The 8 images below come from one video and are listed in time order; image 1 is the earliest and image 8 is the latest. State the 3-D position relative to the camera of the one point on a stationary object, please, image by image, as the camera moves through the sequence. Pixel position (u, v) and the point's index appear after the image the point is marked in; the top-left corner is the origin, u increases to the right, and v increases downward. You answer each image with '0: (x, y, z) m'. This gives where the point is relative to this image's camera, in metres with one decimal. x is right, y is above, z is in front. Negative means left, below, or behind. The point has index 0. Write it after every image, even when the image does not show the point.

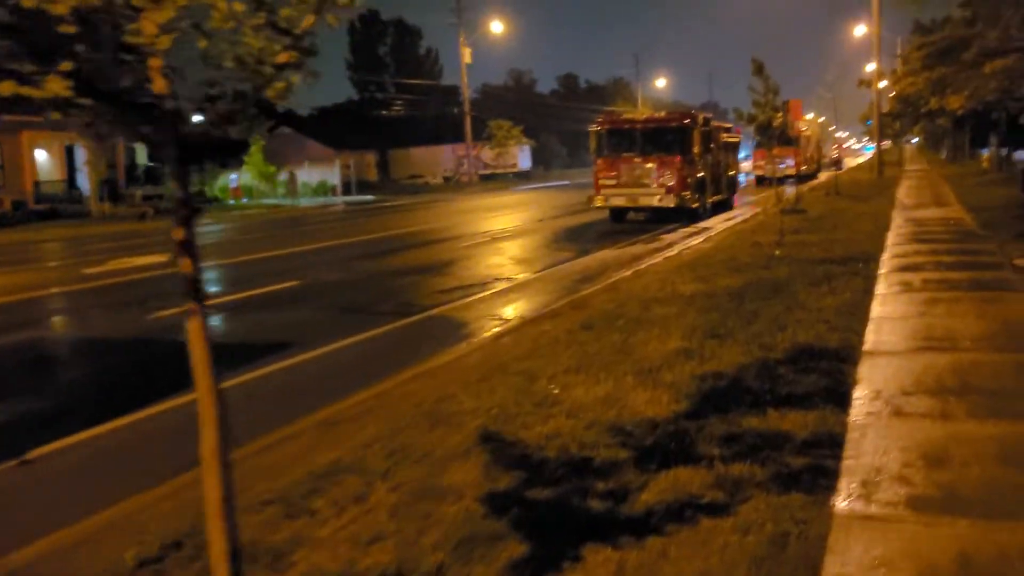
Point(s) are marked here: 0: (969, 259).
0: (+7.5, +0.5, +13.9) m
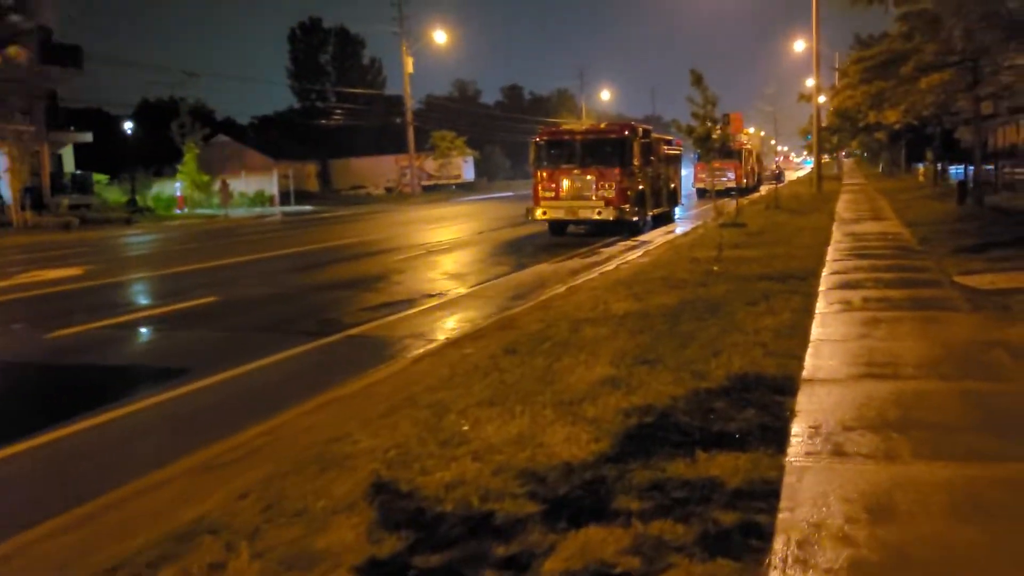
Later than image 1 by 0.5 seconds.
0: (+6.4, +0.2, +13.6) m
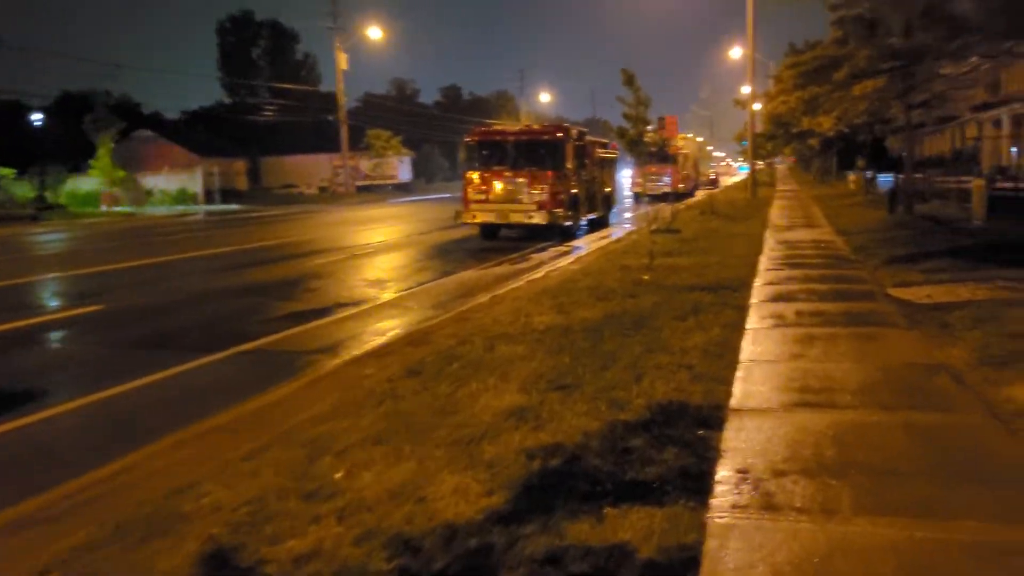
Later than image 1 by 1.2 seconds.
0: (+5.1, 0.0, +13.1) m
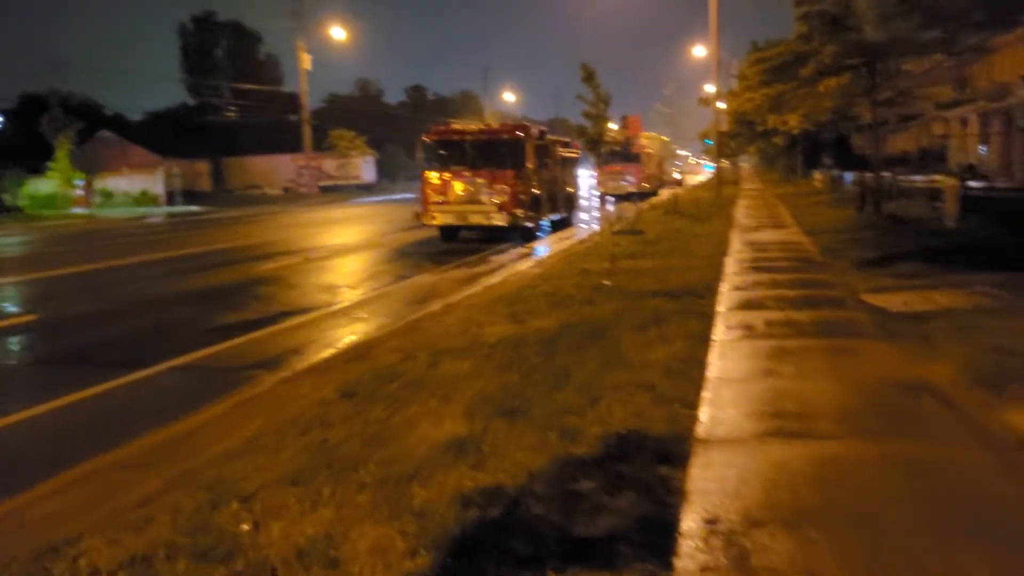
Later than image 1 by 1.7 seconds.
0: (+4.4, -0.1, +12.5) m
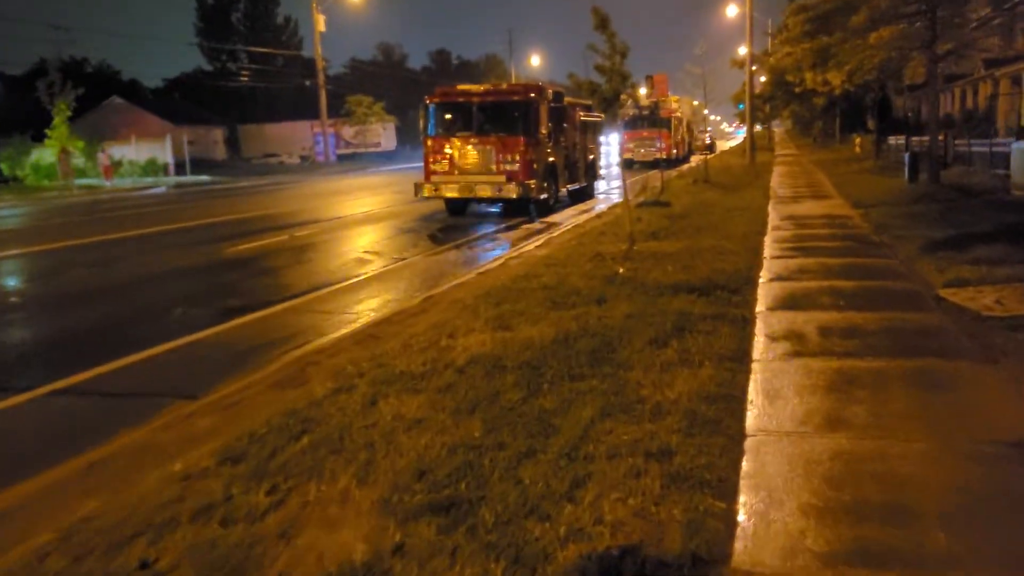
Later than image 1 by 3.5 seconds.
0: (+4.3, 0.0, +10.0) m
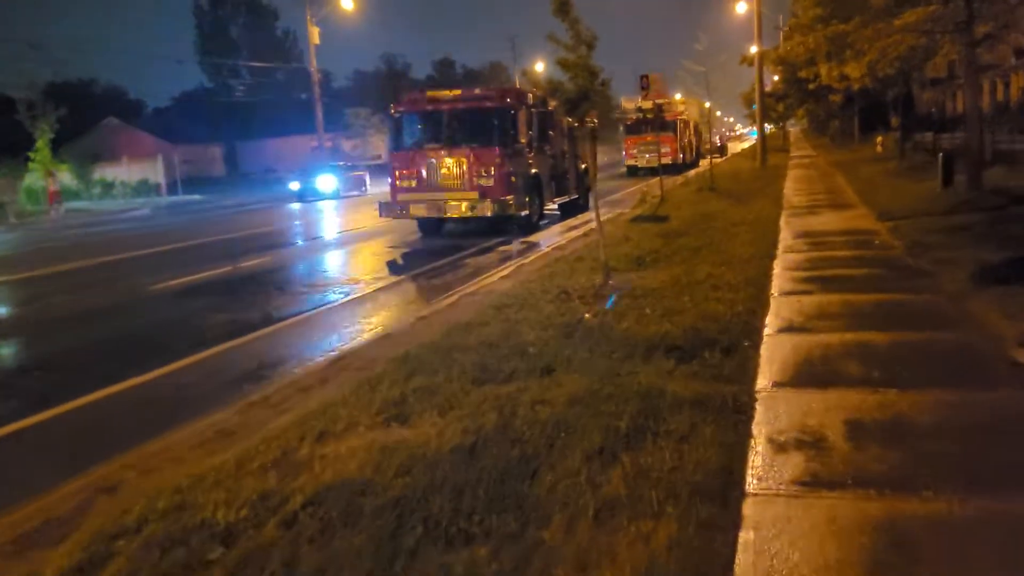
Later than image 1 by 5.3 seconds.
0: (+3.6, -0.5, +7.4) m
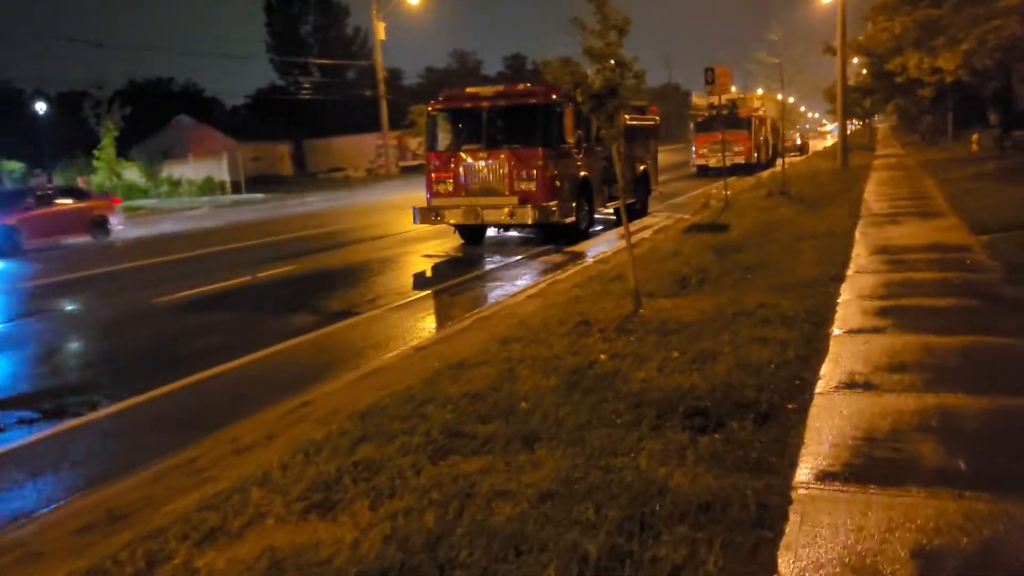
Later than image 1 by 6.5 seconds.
0: (+3.4, -0.8, +5.6) m
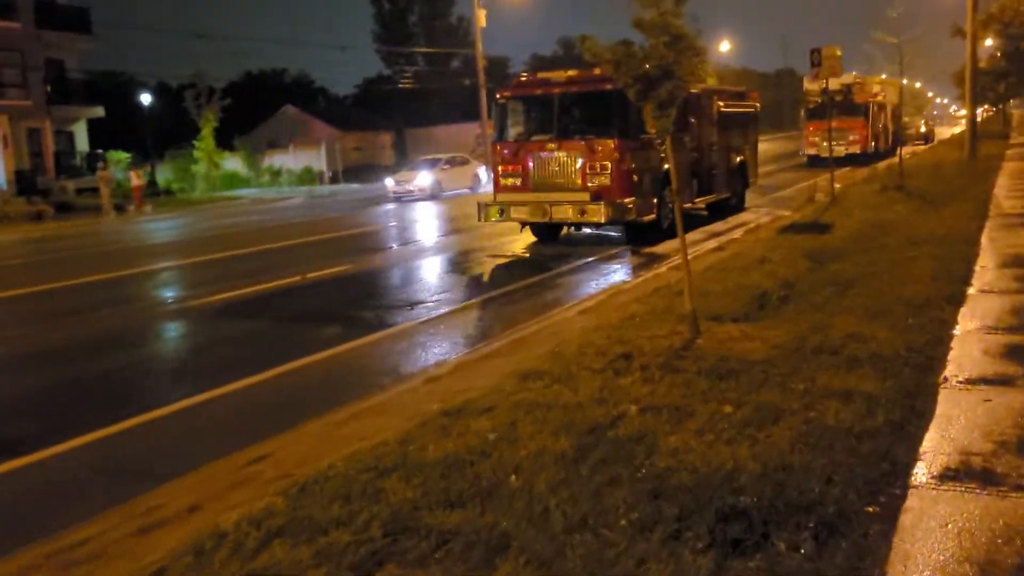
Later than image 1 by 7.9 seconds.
0: (+3.1, -1.2, +3.7) m
